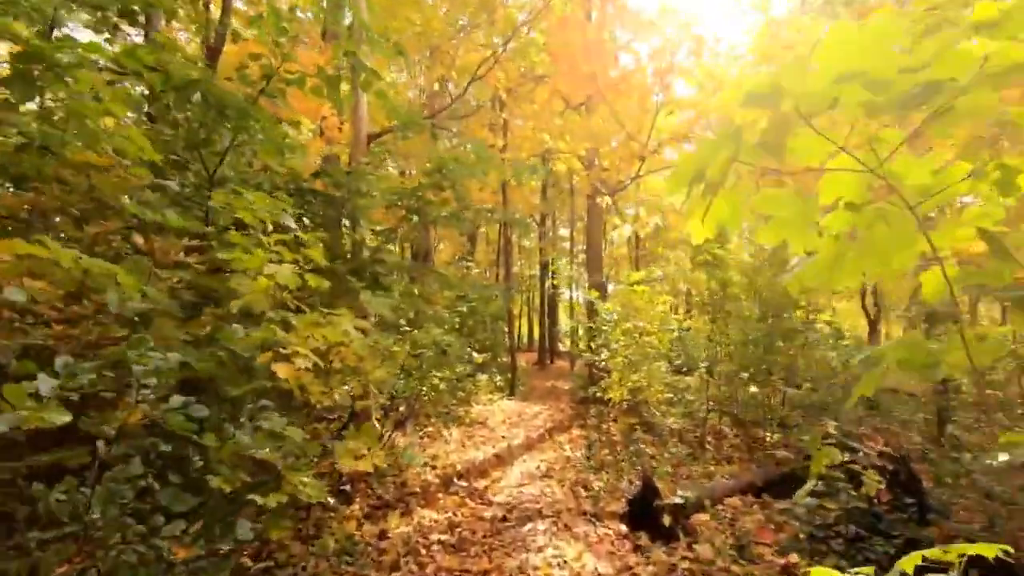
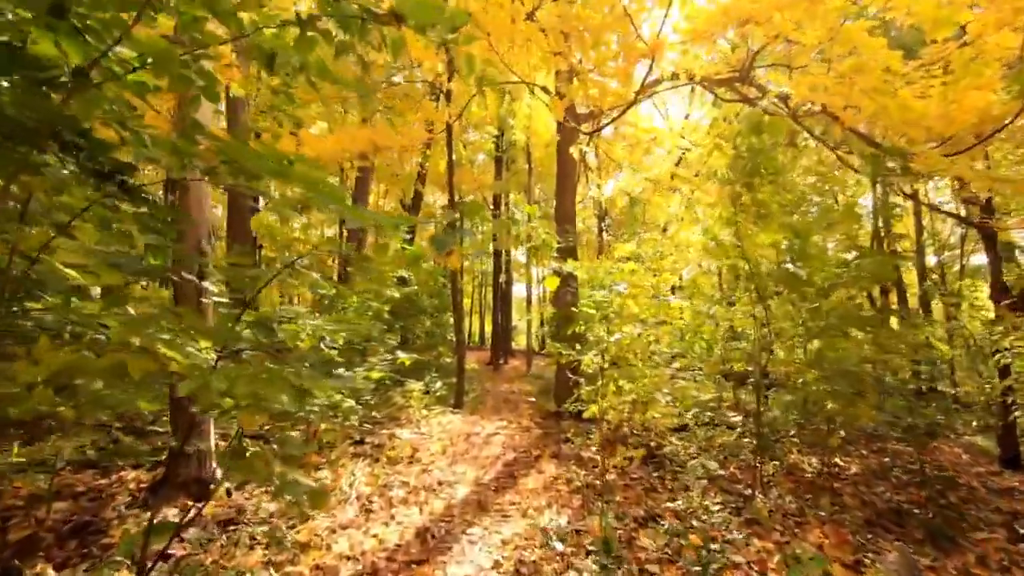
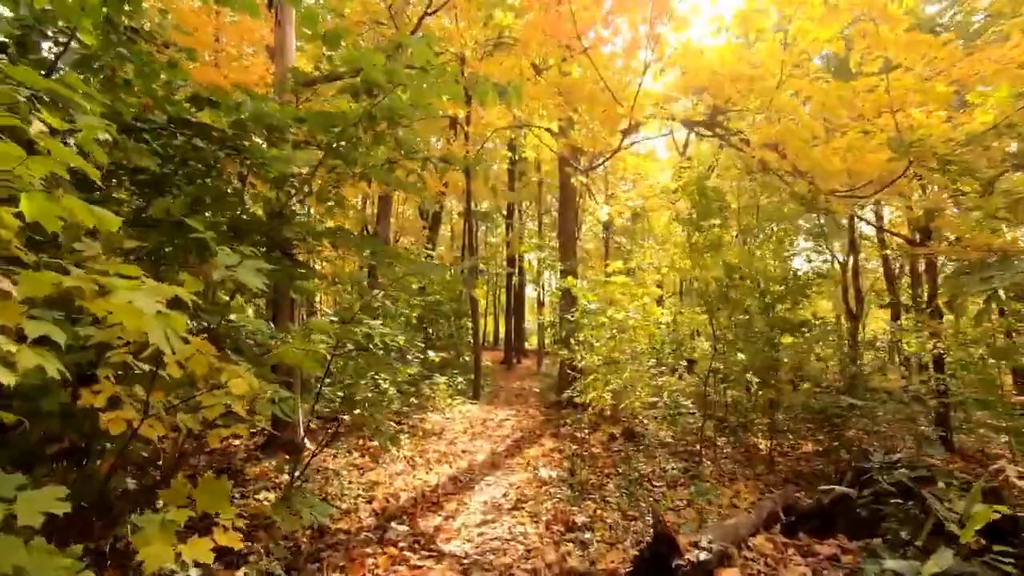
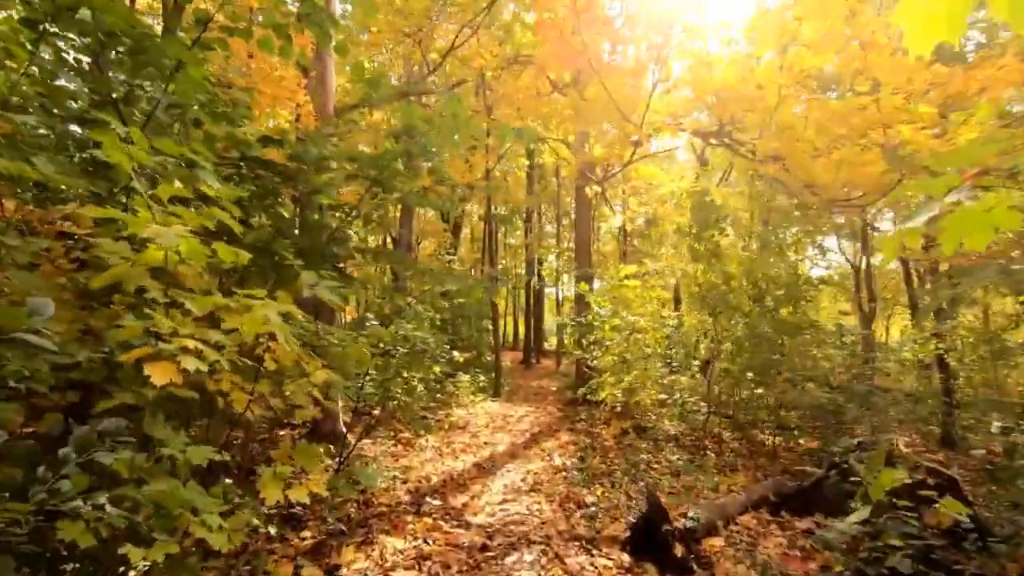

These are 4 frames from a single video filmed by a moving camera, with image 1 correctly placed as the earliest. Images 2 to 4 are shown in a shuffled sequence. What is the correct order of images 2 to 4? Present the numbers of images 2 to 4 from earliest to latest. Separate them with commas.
4, 3, 2
